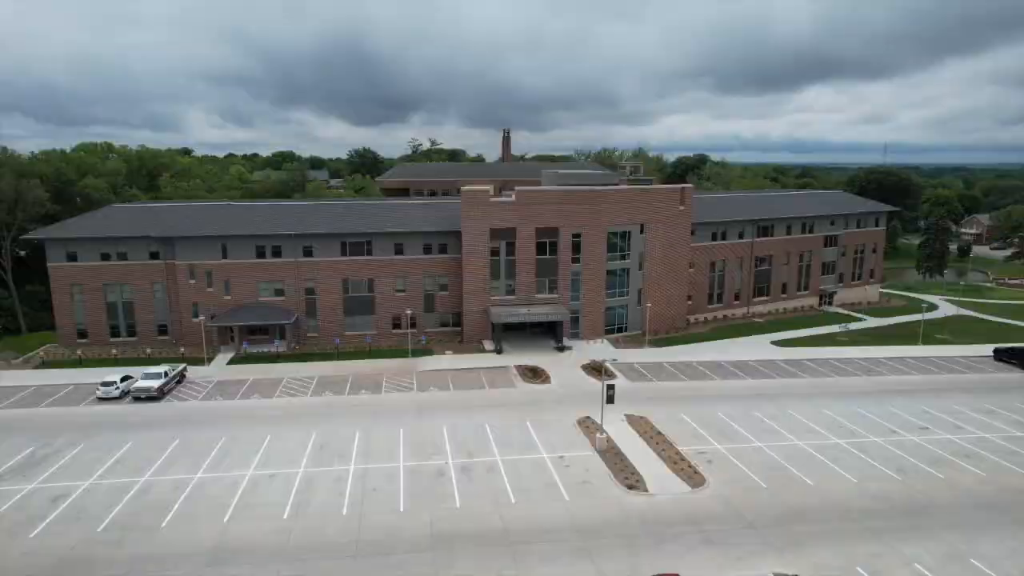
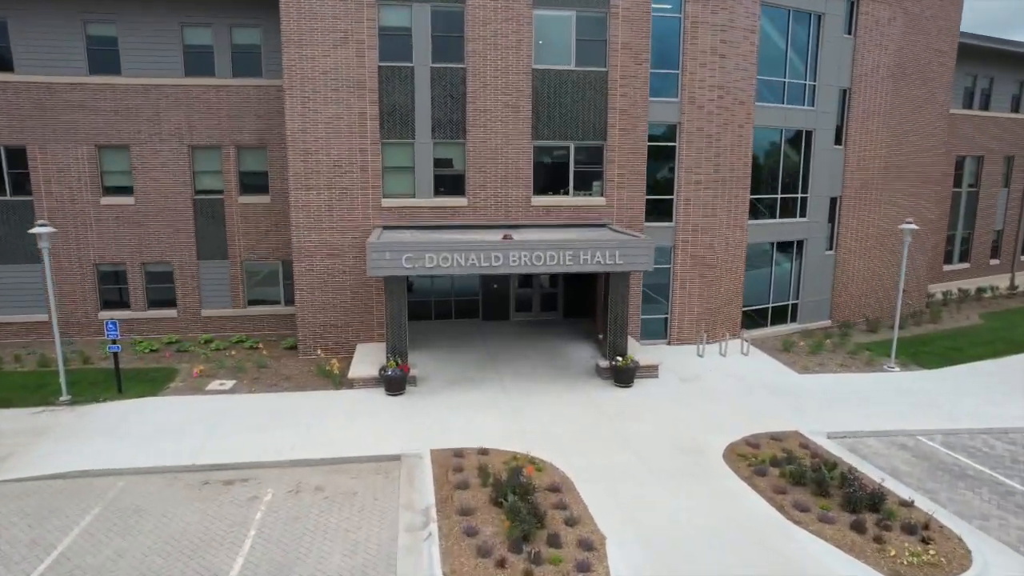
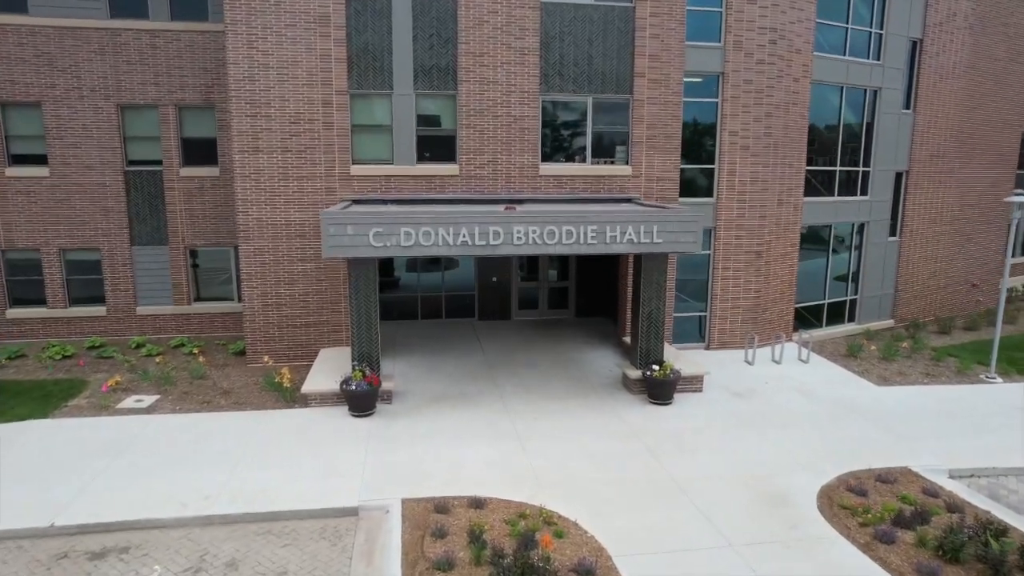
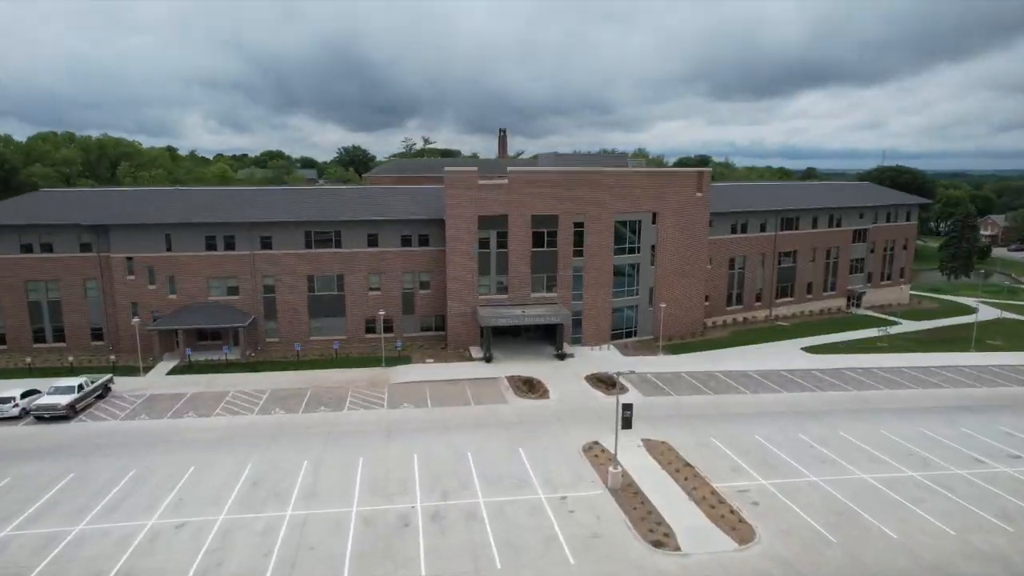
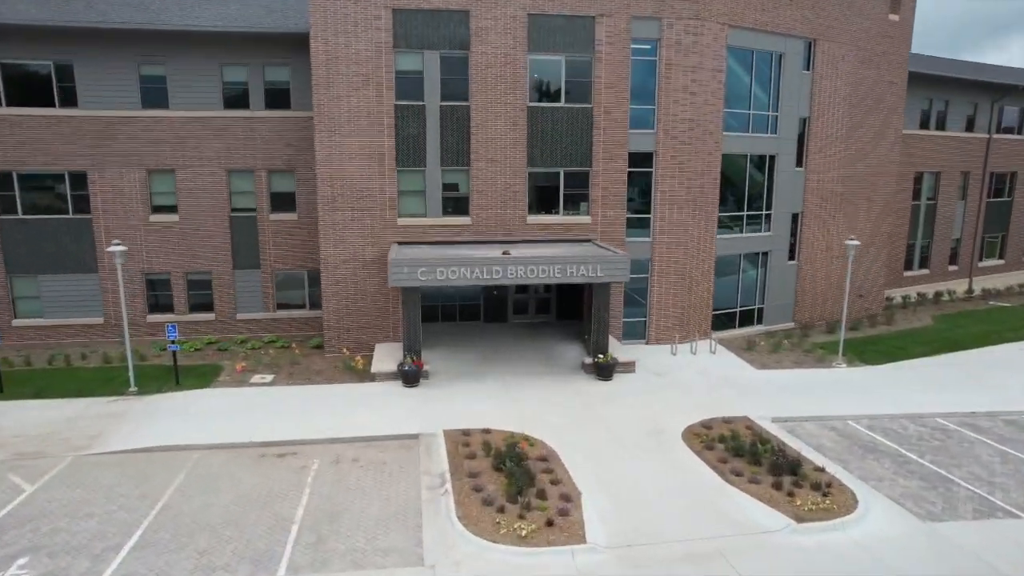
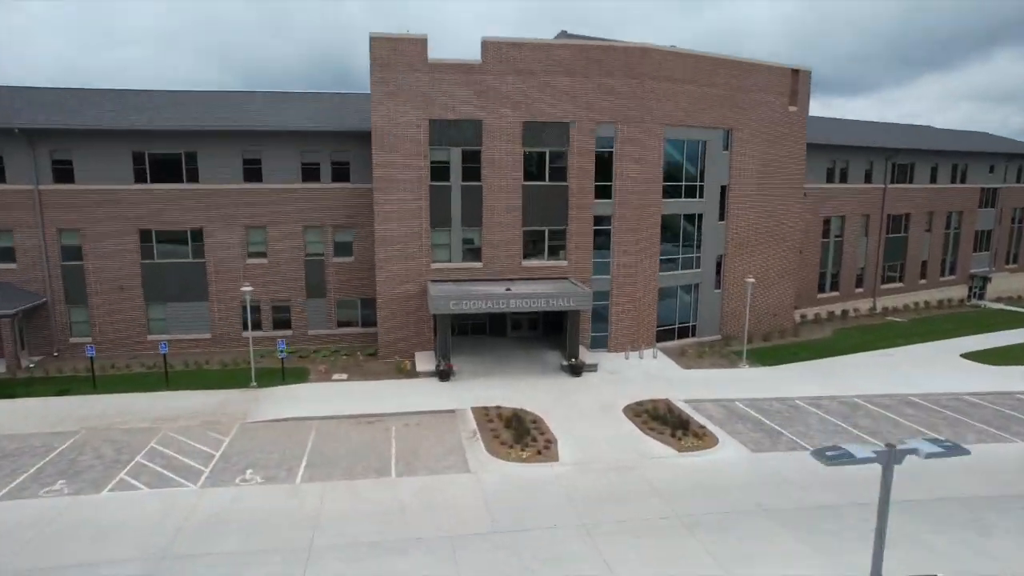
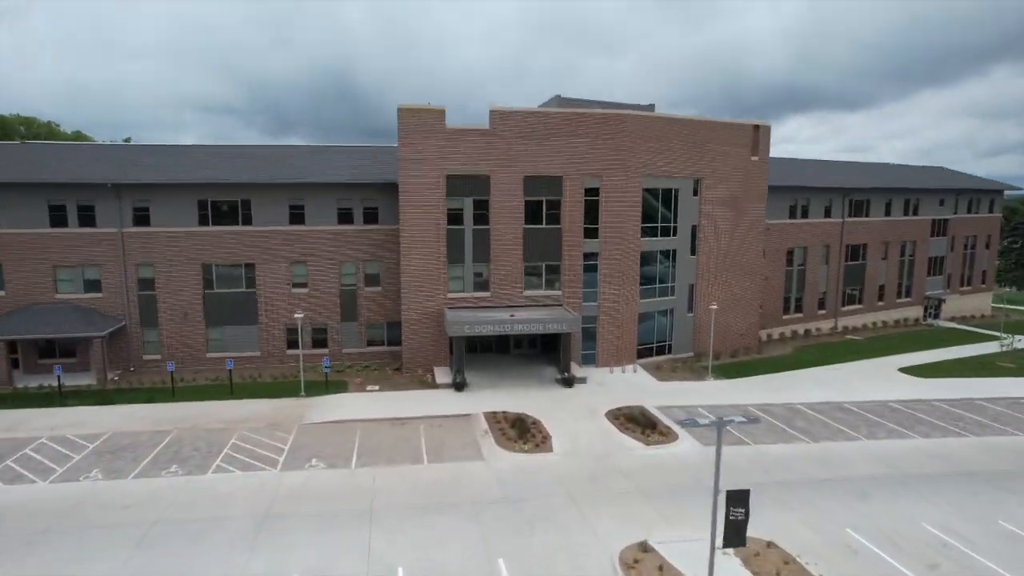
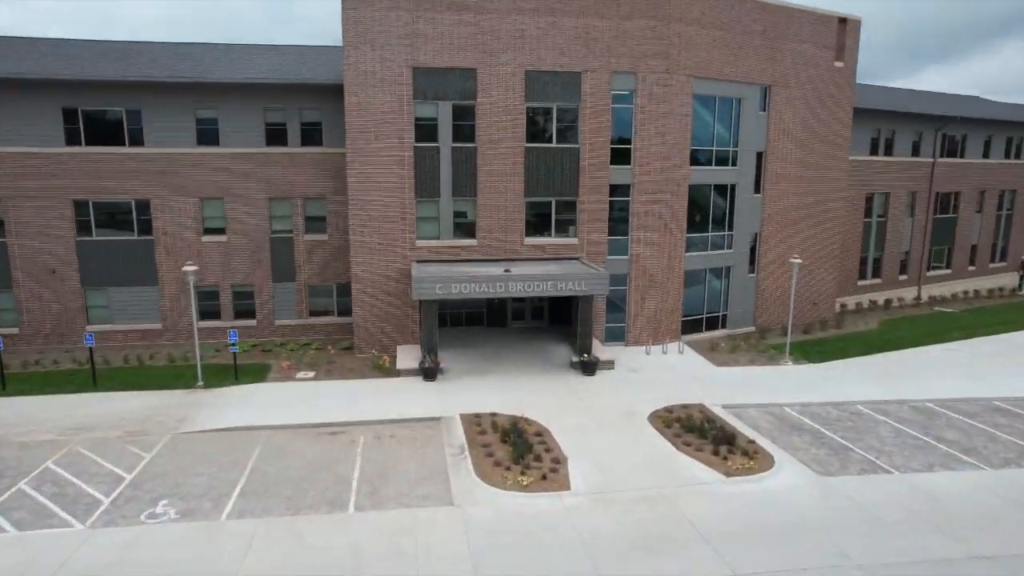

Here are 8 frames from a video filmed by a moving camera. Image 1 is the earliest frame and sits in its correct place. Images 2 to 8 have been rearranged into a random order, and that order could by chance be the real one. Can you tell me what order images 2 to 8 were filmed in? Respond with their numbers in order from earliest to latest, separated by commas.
4, 7, 6, 8, 5, 2, 3
